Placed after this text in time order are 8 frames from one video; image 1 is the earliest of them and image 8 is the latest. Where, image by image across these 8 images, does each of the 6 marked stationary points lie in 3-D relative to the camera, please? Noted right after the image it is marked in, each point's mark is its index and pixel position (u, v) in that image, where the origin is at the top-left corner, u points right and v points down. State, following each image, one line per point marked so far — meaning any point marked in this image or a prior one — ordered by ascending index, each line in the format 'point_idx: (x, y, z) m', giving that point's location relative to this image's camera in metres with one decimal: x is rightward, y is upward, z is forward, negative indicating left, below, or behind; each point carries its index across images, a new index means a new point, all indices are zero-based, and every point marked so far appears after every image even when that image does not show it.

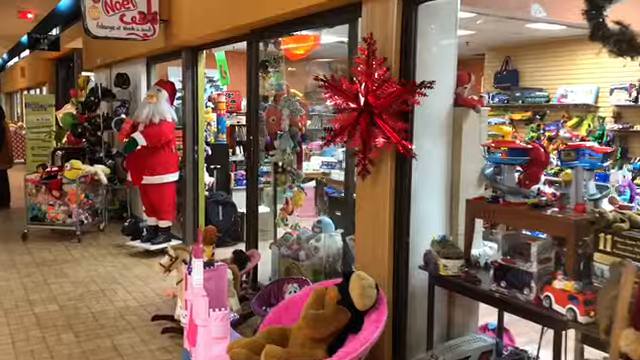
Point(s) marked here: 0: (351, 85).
0: (+0.2, +0.5, +2.8) m
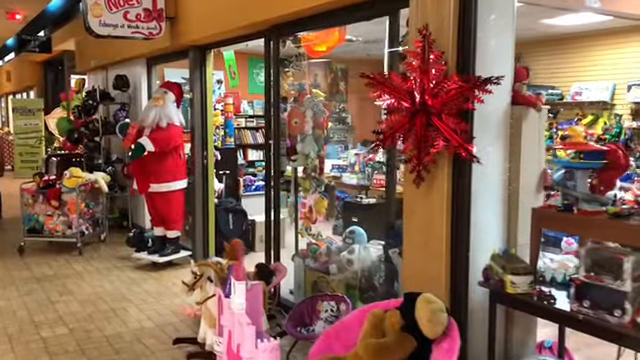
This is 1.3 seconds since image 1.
0: (+0.4, +0.4, +2.5) m
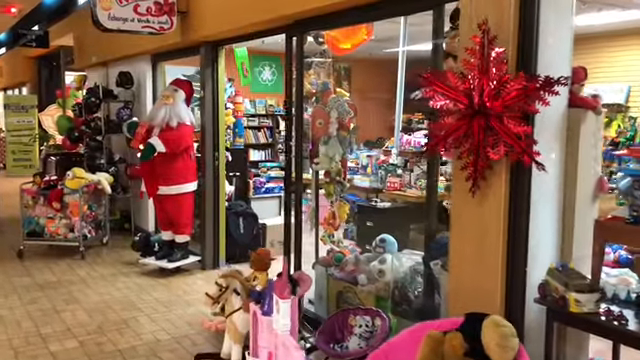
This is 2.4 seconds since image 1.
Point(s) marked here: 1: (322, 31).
0: (+0.6, +0.4, +2.3) m
1: (0.0, +0.9, +3.7) m
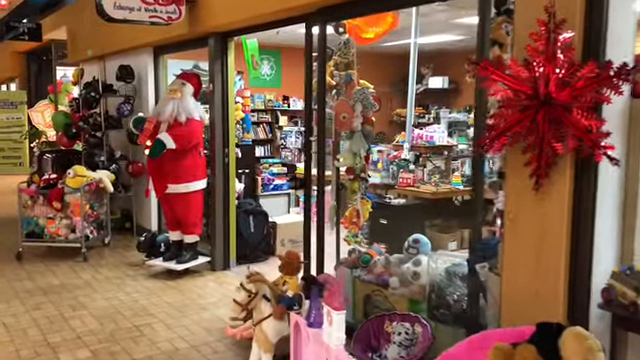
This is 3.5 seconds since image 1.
0: (+0.7, +0.4, +2.1) m
1: (+0.1, +1.0, +3.5) m
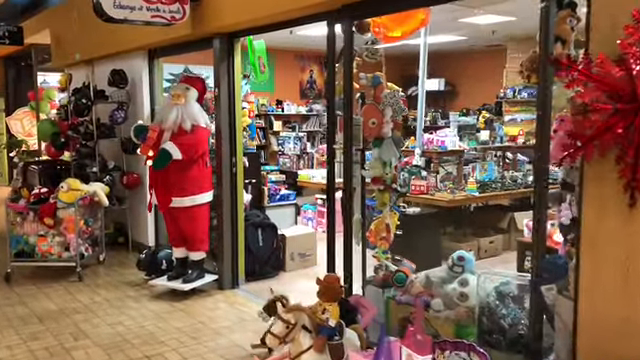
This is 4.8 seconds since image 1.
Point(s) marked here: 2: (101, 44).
0: (+0.9, +0.4, +1.8) m
1: (+0.3, +0.9, +3.2) m
2: (-2.2, +1.4, +5.9) m
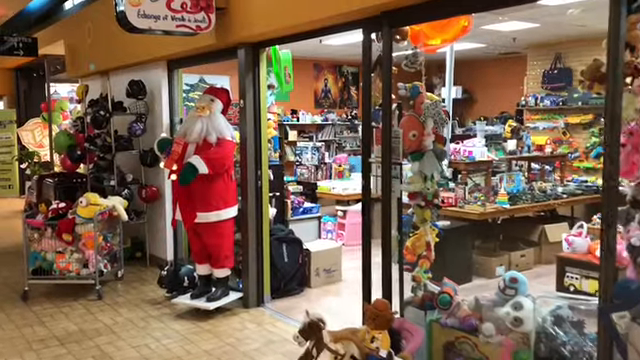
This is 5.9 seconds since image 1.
0: (+1.1, +0.3, +1.7) m
1: (+0.5, +0.8, +3.0) m
2: (-2.0, +1.3, +5.8) m
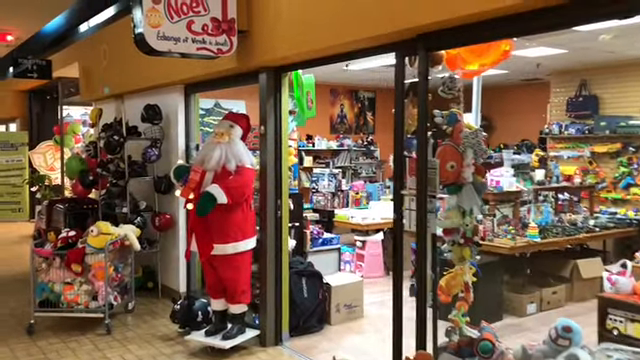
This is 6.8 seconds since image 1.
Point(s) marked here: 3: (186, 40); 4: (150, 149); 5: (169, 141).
0: (+1.3, +0.2, +1.4) m
1: (+0.6, +0.6, +2.8) m
2: (-1.8, +1.0, +5.6) m
3: (-0.8, +0.9, +3.5) m
4: (-1.5, +0.3, +5.2) m
5: (-1.4, +0.4, +5.3) m
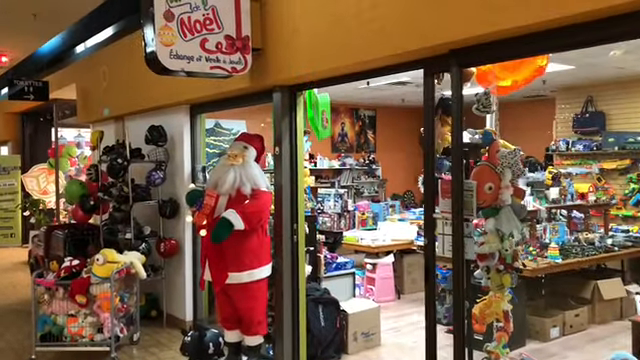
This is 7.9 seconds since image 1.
0: (+1.4, +0.1, +1.3) m
1: (+0.7, +0.5, +2.7) m
2: (-1.7, +0.8, +5.5) m
3: (-0.7, +0.7, +3.4) m
4: (-1.4, +0.1, +5.0) m
5: (-1.3, +0.1, +5.1) m
